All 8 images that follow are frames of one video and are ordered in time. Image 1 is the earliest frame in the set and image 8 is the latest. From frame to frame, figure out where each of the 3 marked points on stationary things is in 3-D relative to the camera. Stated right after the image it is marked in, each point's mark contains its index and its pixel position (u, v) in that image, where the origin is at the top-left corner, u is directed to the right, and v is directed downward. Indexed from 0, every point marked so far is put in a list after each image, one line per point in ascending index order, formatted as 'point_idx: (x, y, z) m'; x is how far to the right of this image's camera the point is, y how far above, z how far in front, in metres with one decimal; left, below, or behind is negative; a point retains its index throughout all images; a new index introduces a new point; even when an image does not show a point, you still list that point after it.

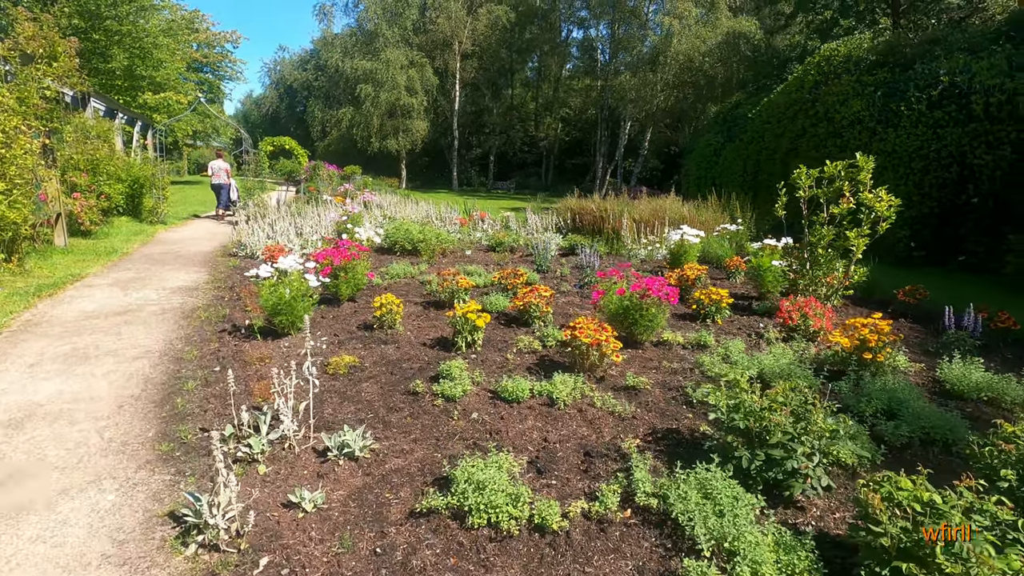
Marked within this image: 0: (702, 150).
0: (+5.8, +4.3, +16.8) m
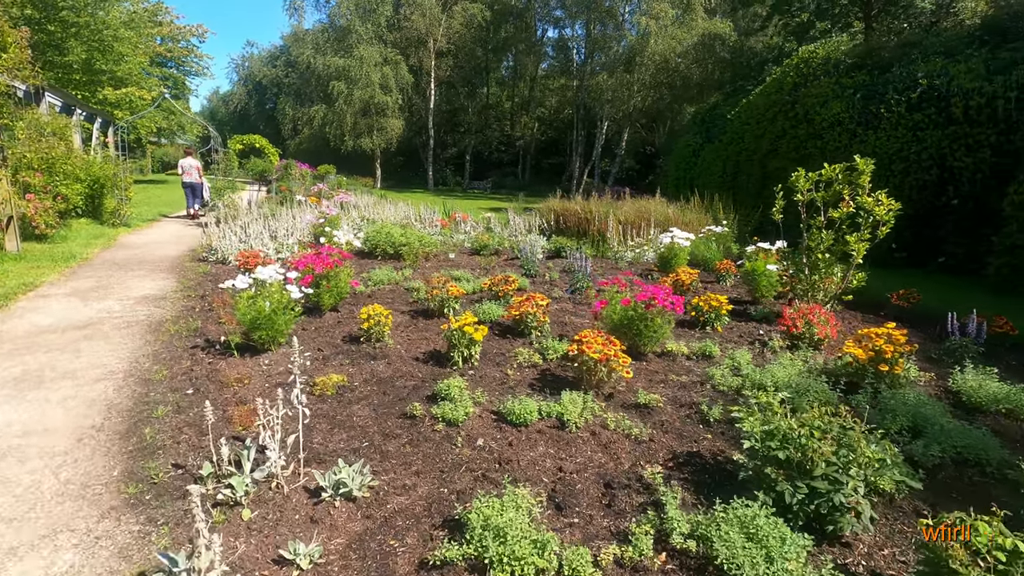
0: (+5.2, +4.3, +16.8) m
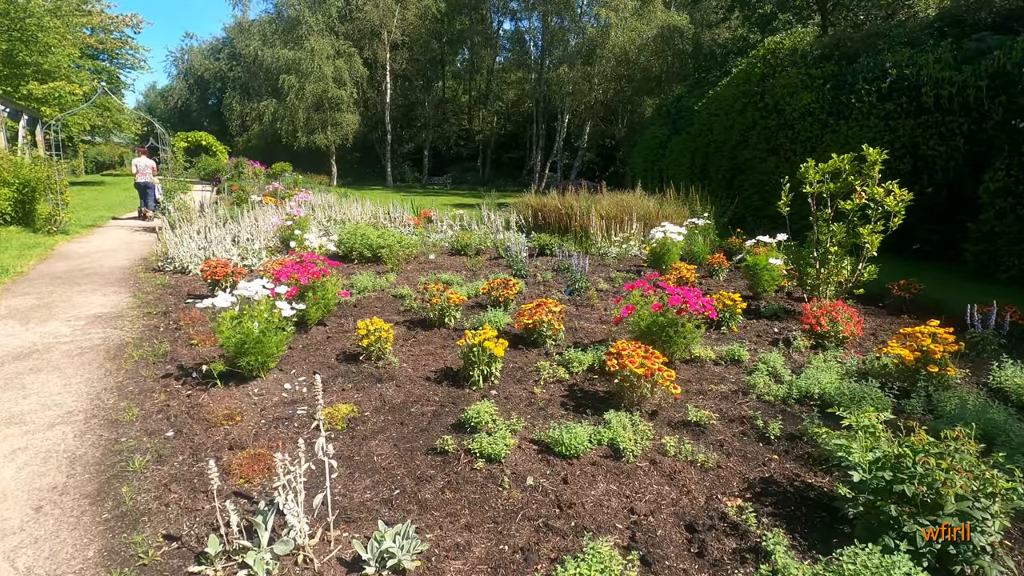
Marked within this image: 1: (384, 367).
0: (+4.2, +4.5, +16.7) m
1: (-0.9, -0.6, +3.8) m
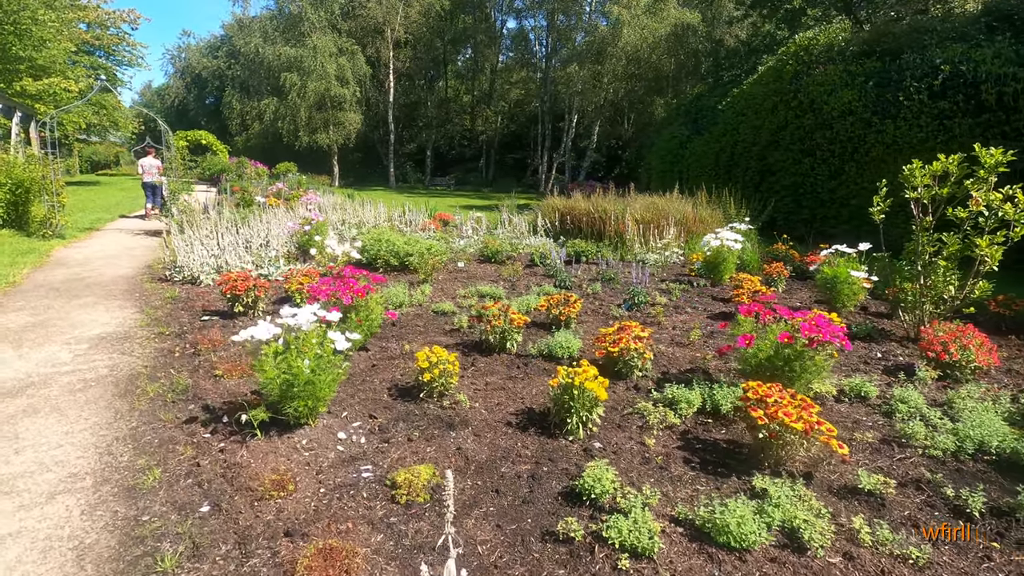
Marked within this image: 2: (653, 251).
0: (+4.6, +4.4, +16.1) m
1: (-0.4, -0.7, +3.2) m
2: (+2.2, +0.6, +8.5) m
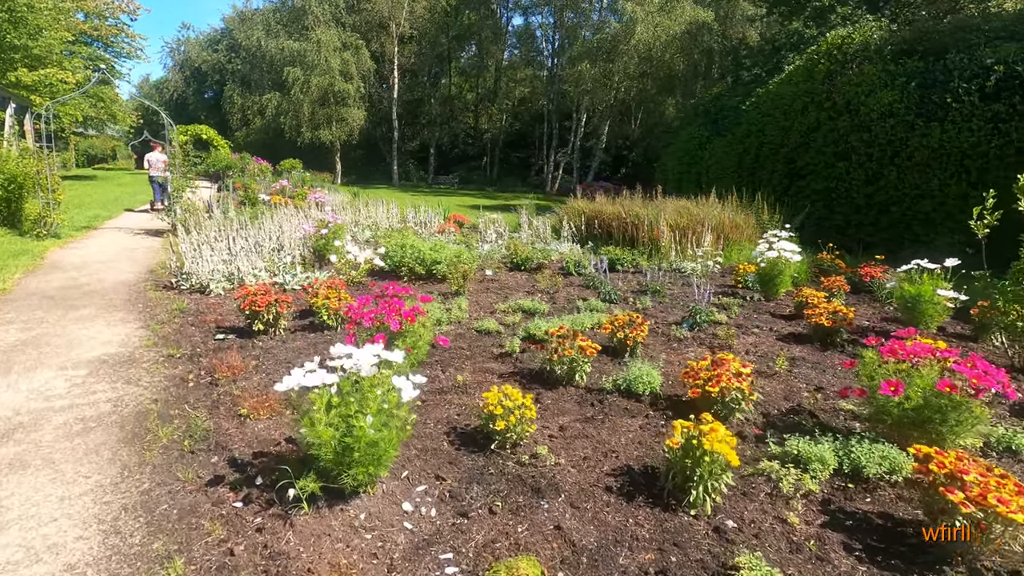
0: (+5.1, +4.2, +15.6) m
1: (+0.1, -0.9, +2.6) m
2: (+2.7, +0.4, +8.0) m
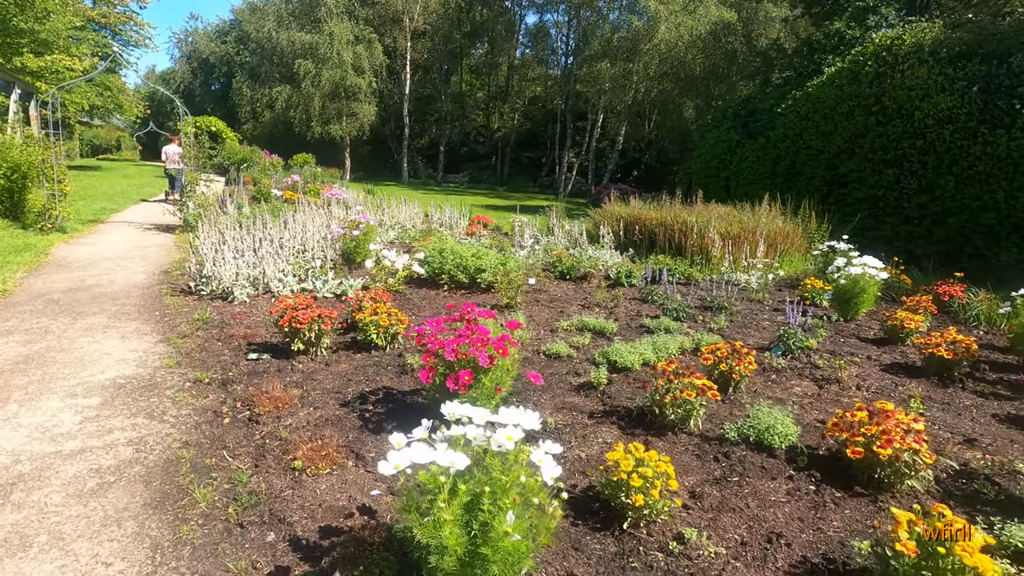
0: (+5.7, +3.9, +15.0) m
1: (+0.6, -1.0, +2.0) m
2: (+3.2, +0.2, +7.4) m
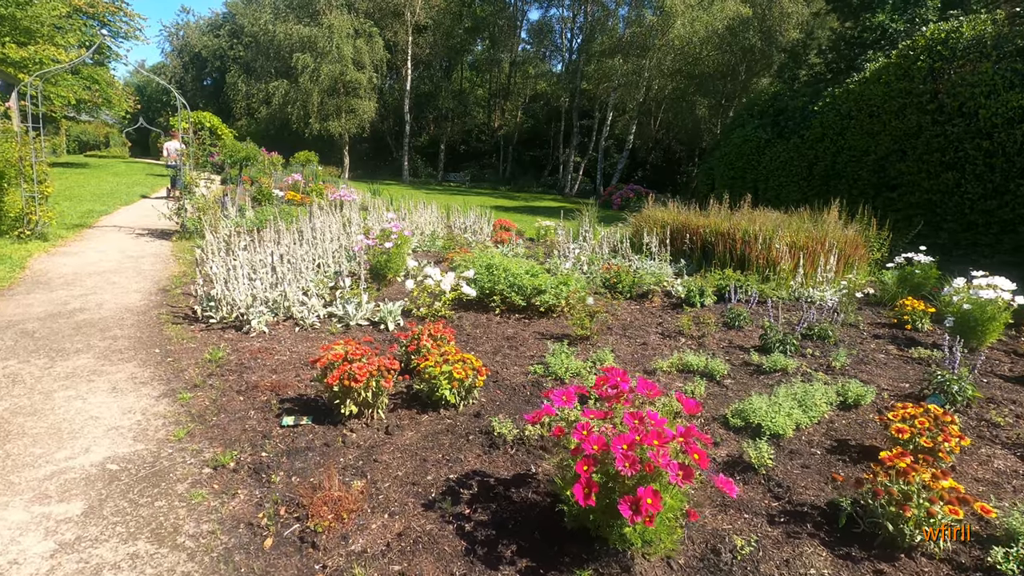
0: (+6.2, +3.7, +14.2) m
1: (+1.3, -1.2, +1.1) m
2: (+3.8, 0.0, +6.5) m
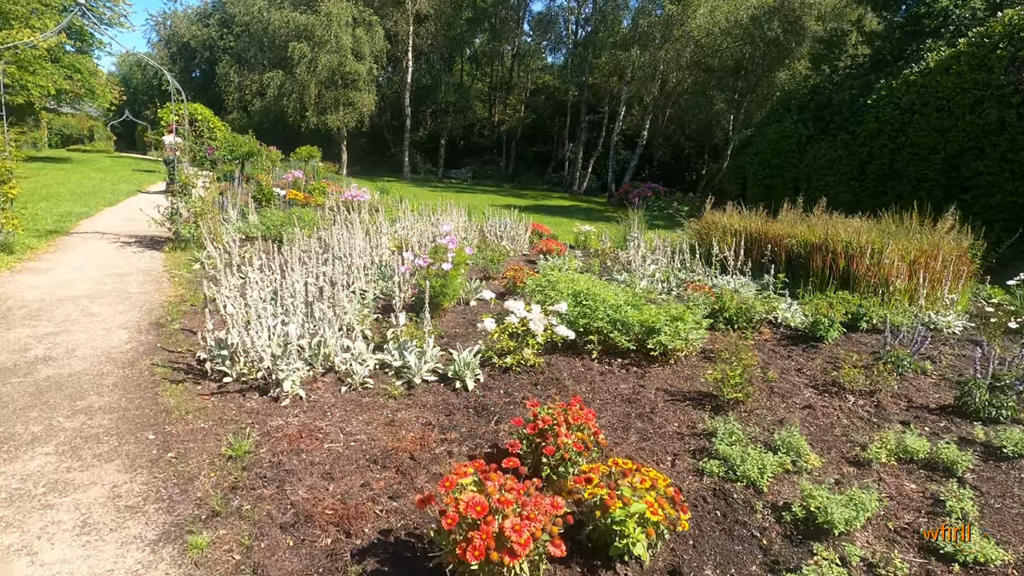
0: (+6.8, +3.5, +13.1) m
1: (+2.1, -1.5, 0.0) m
2: (+4.6, -0.3, +5.4) m
